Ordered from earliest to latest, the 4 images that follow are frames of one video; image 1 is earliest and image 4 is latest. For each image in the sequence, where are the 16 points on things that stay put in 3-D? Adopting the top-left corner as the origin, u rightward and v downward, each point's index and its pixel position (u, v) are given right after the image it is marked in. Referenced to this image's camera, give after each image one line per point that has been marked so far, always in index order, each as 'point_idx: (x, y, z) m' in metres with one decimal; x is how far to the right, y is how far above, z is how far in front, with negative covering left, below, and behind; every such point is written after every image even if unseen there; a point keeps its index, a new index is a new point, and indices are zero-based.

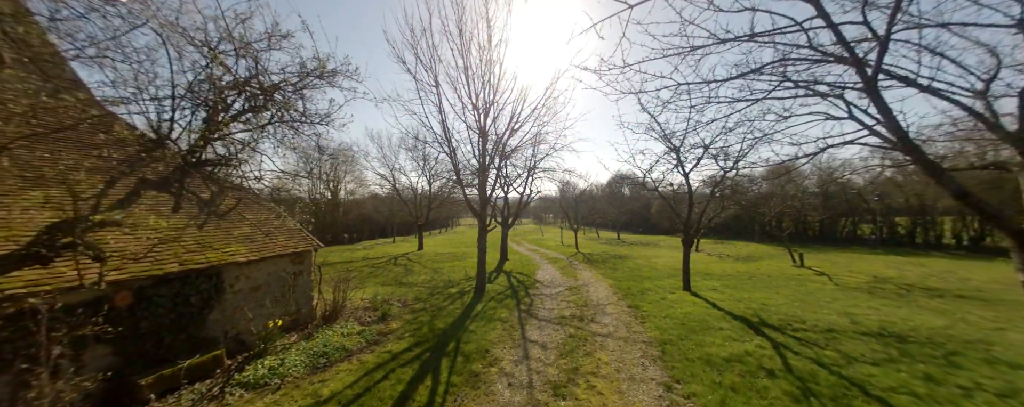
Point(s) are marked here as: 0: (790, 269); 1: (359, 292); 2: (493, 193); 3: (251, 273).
0: (+16.0, -3.8, +16.6) m
1: (-6.3, -3.7, +11.6) m
2: (-0.8, +0.4, +11.5) m
3: (-6.3, -1.7, +6.9) m
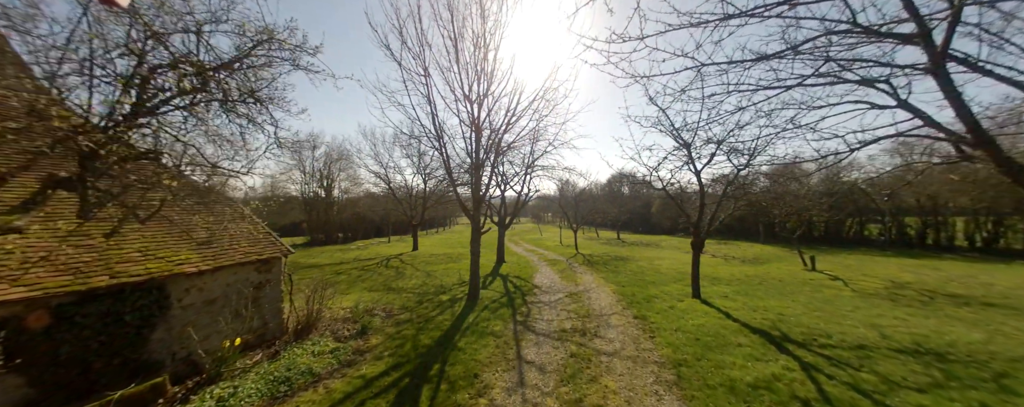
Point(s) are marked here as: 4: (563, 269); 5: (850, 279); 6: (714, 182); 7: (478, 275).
0: (+15.9, -3.8, +15.7) m
1: (-6.4, -3.7, +10.7) m
2: (-0.9, +0.4, +10.6) m
3: (-6.4, -1.7, +6.0) m
4: (+3.0, -3.8, +16.6) m
5: (+17.6, -3.9, +15.0) m
6: (+7.4, +0.8, +10.5) m
7: (-1.2, -2.6, +10.3) m
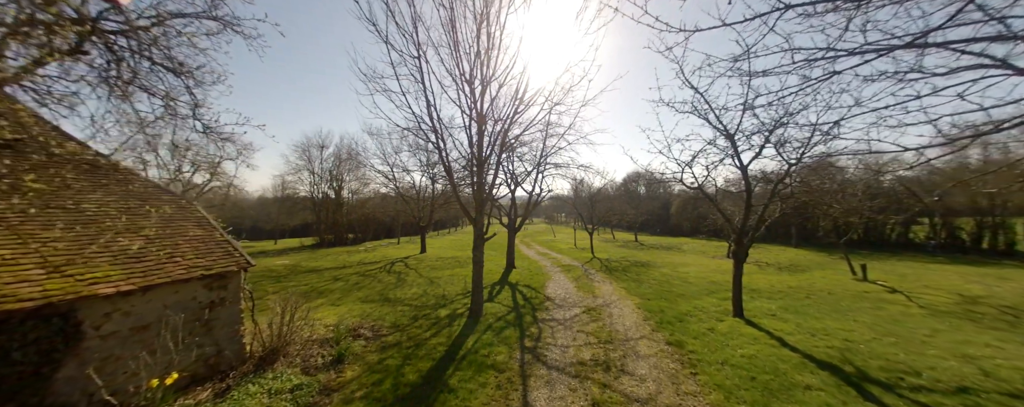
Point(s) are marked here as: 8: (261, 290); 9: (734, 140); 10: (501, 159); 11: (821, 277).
0: (+16.3, -3.9, +13.7) m
1: (-6.2, -3.7, +9.6) m
2: (-0.7, +0.3, +9.2) m
3: (-6.4, -1.8, +4.9) m
4: (+3.4, -3.8, +15.1) m
5: (+18.0, -4.0, +12.9) m
6: (+7.6, +0.8, +8.9) m
7: (-1.0, -2.6, +9.0) m
8: (-11.5, -4.0, +13.1) m
9: (+6.0, +1.7, +7.8) m
10: (-0.4, +1.6, +10.0) m
11: (+16.5, -3.9, +15.4) m
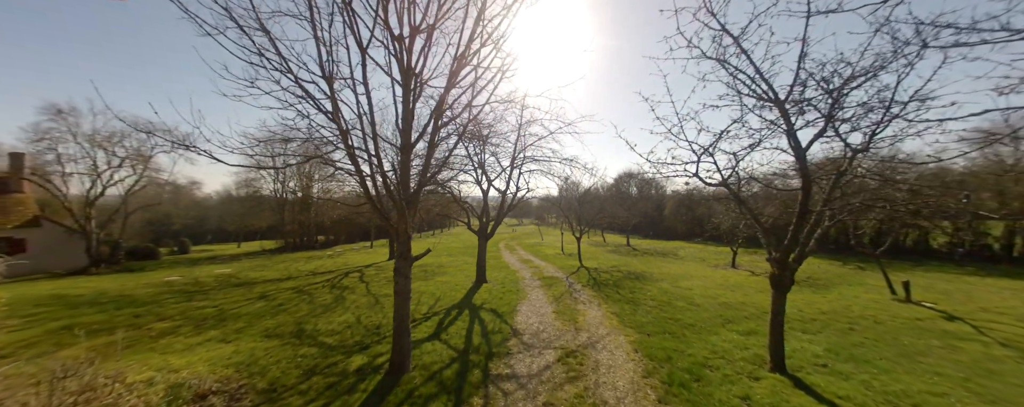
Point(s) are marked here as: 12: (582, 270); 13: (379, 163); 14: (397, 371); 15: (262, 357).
0: (+15.0, -4.1, +11.2) m
1: (-7.4, -3.7, +6.6) m
2: (-1.9, +0.3, +6.4) m
3: (-7.5, -1.8, +1.9) m
4: (+2.1, -3.9, +12.3) m
5: (+16.7, -4.1, +10.4) m
6: (+6.4, +0.7, +6.2) m
7: (-2.2, -2.7, +6.1) m
8: (-12.8, -4.0, +10.1) m
9: (+4.8, +1.7, +5.1) m
10: (-1.6, +1.5, +7.1) m
11: (+15.2, -4.1, +12.8) m
12: (+4.5, -4.2, +18.1) m
13: (-2.4, +0.9, +6.2) m
14: (-2.4, -3.5, +5.8) m
15: (-6.2, -3.7, +7.1) m
